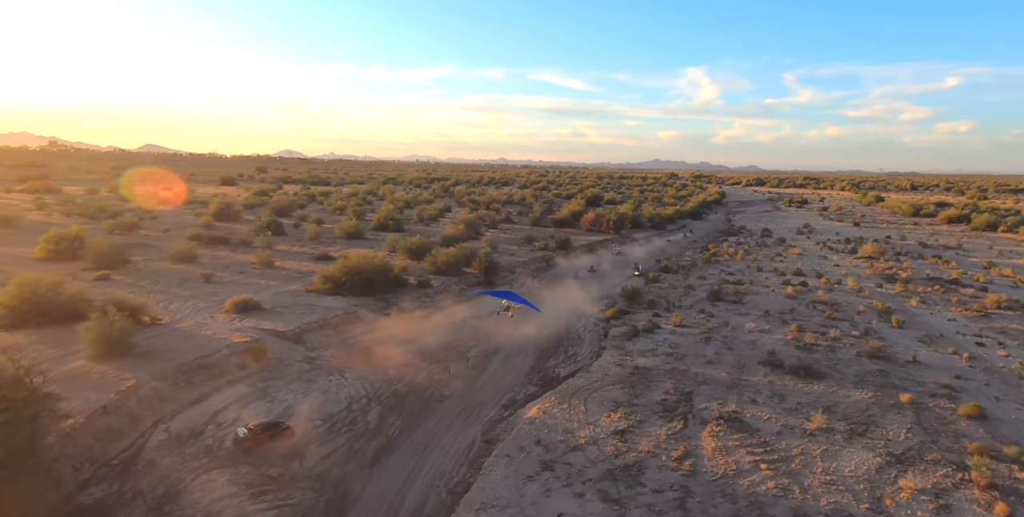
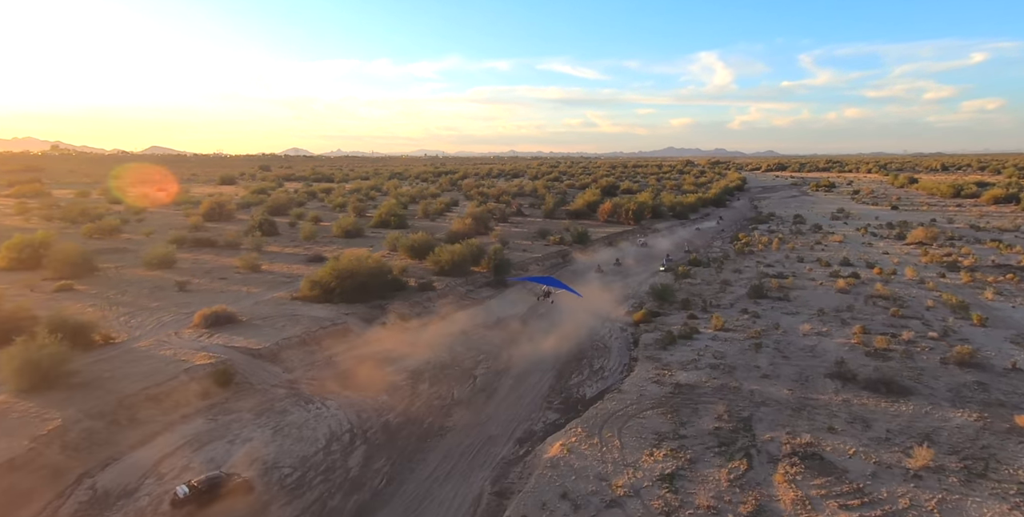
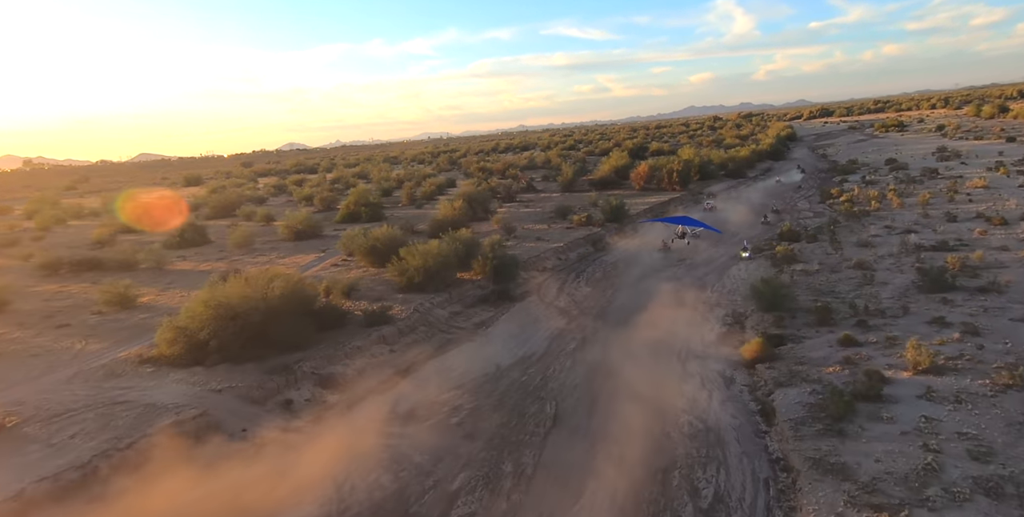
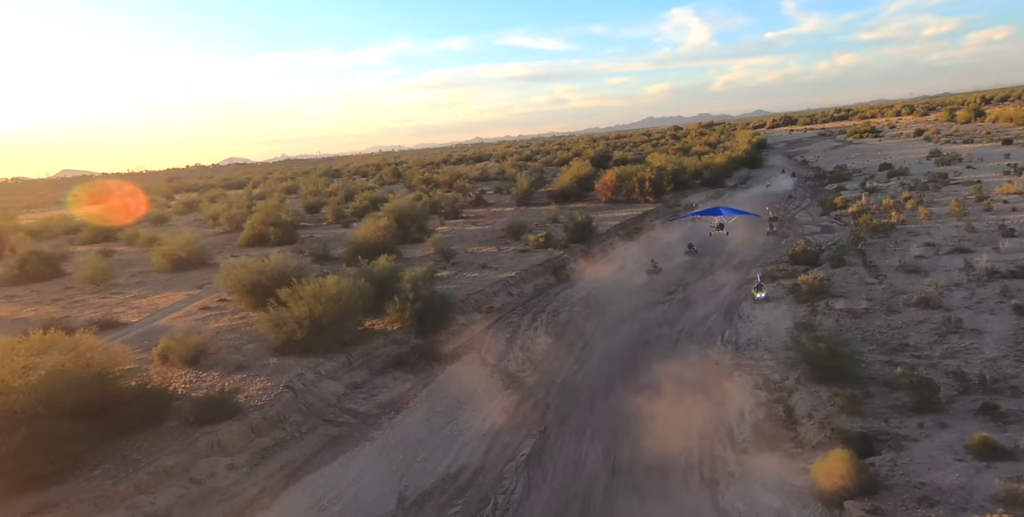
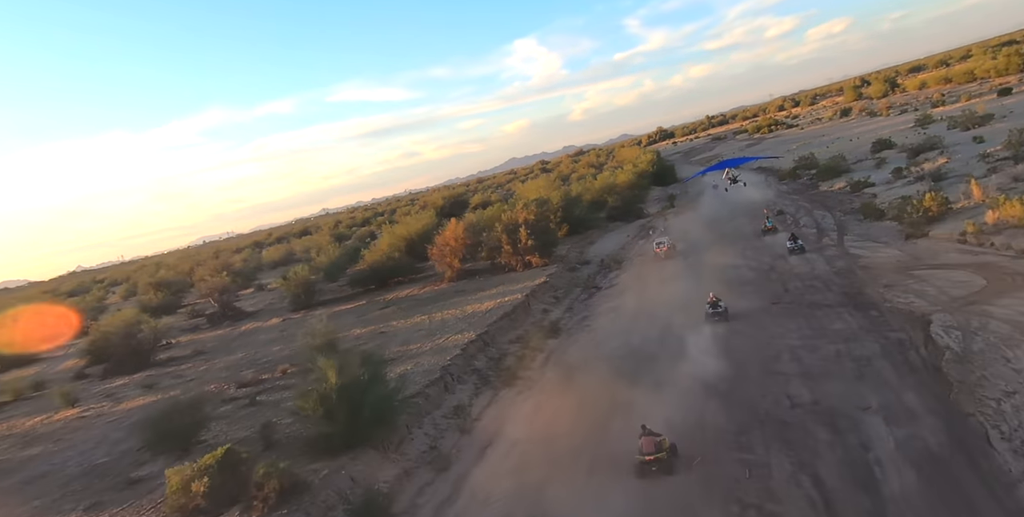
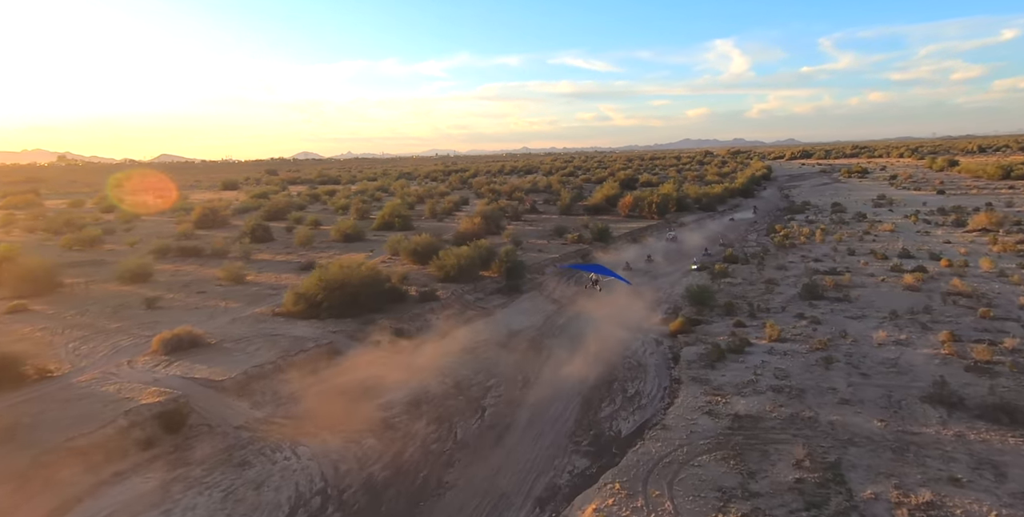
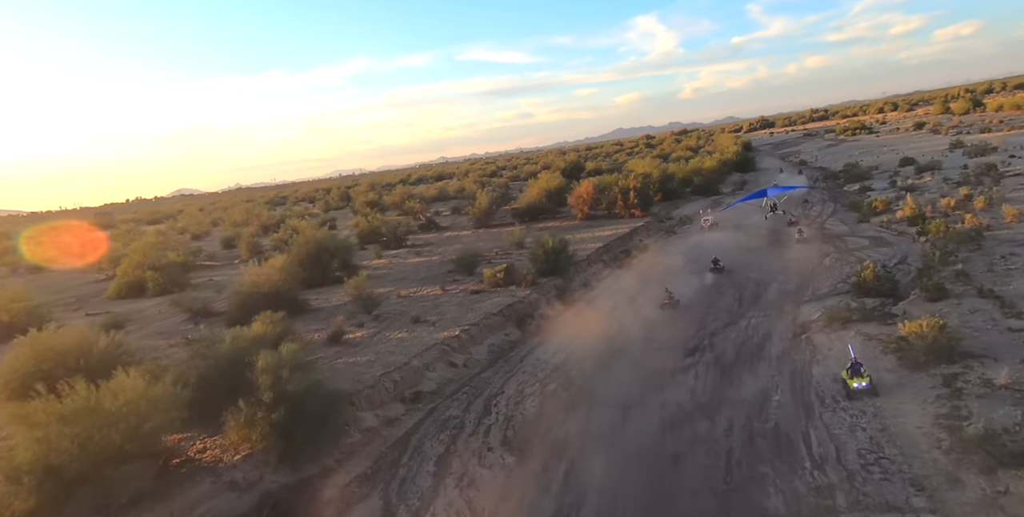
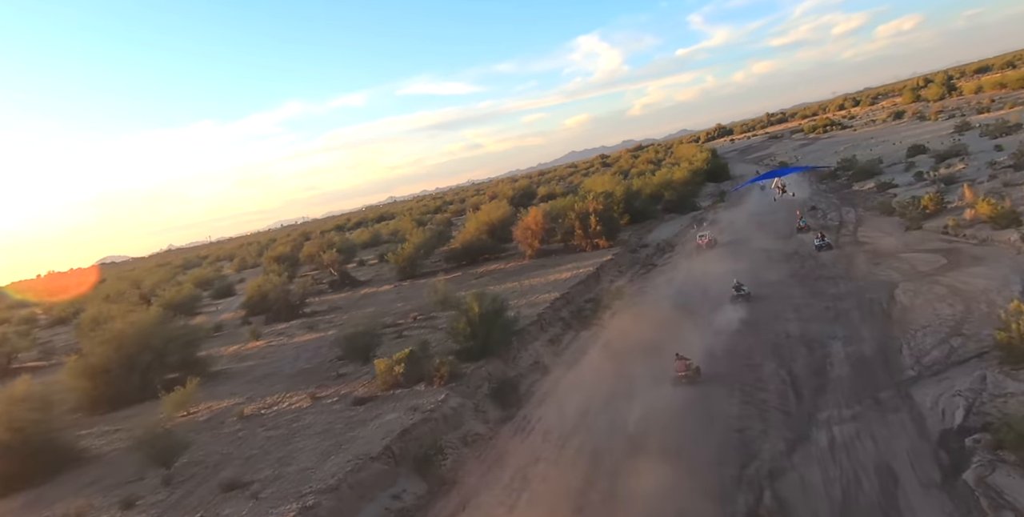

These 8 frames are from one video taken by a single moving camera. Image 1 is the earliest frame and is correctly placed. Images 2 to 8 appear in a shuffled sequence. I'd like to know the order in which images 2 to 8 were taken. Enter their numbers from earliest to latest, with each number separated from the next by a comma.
2, 6, 3, 4, 7, 8, 5
